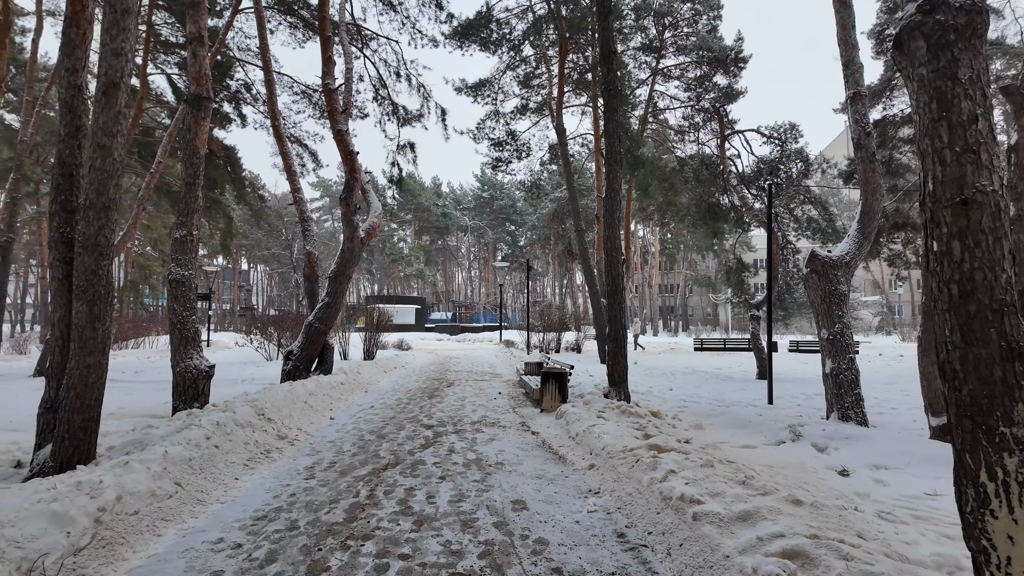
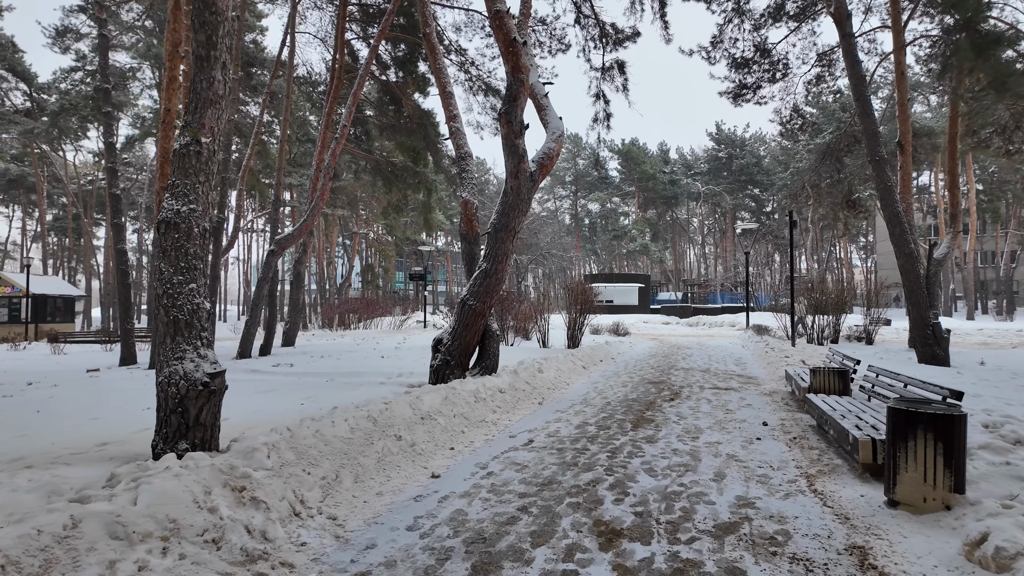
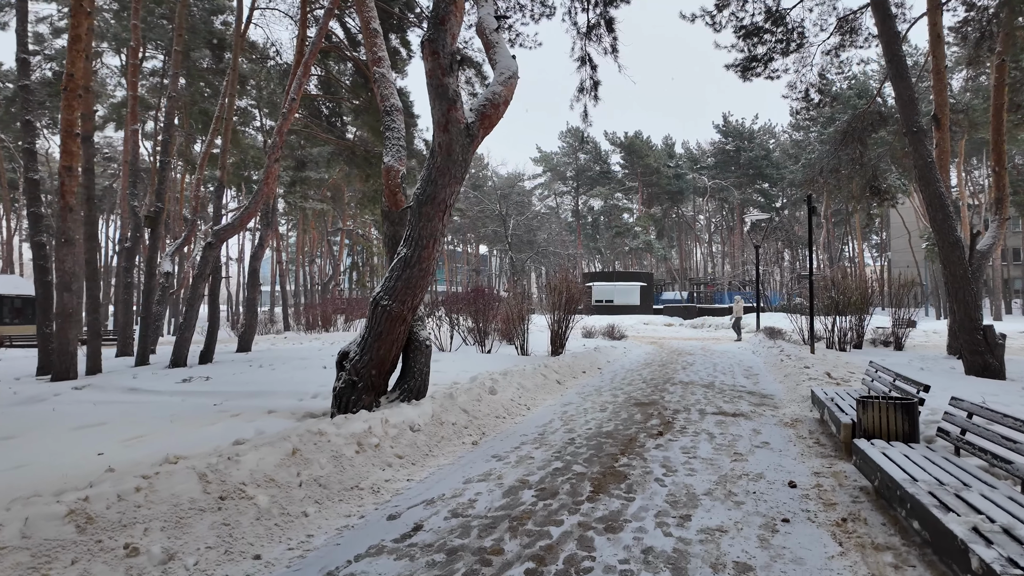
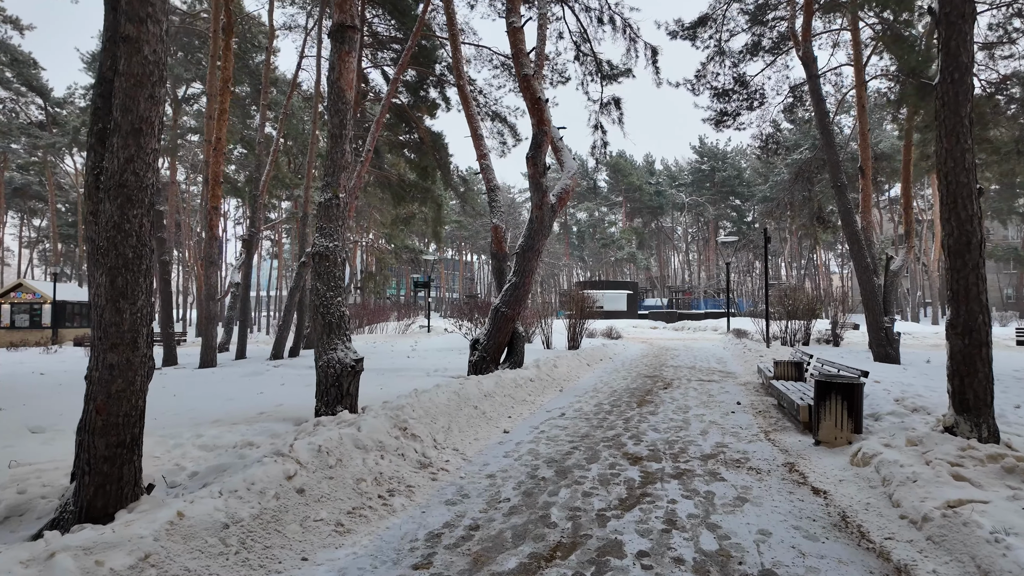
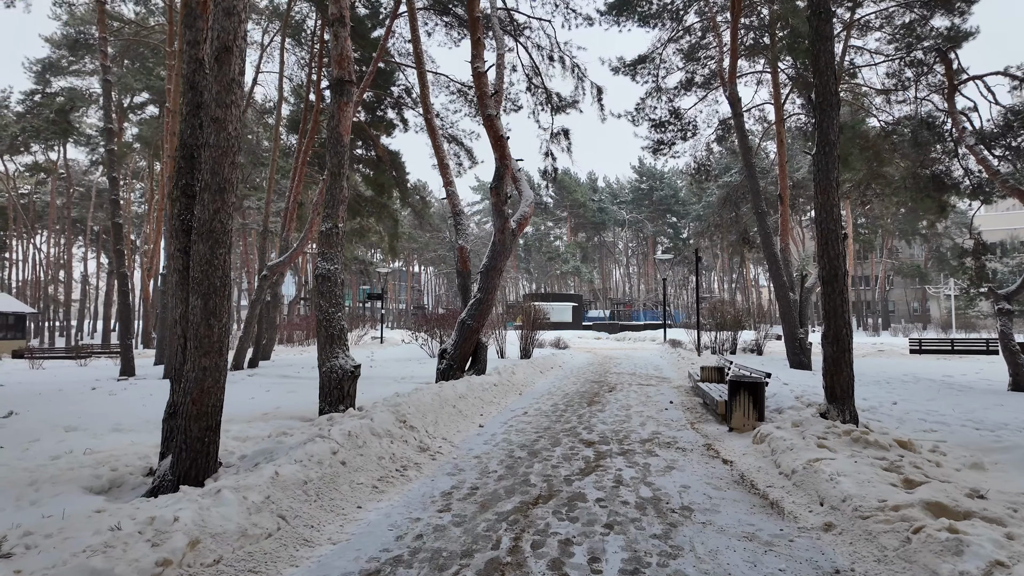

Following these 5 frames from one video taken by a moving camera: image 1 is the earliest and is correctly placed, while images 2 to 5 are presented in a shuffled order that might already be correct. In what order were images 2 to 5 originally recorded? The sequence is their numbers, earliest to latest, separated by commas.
5, 4, 2, 3
